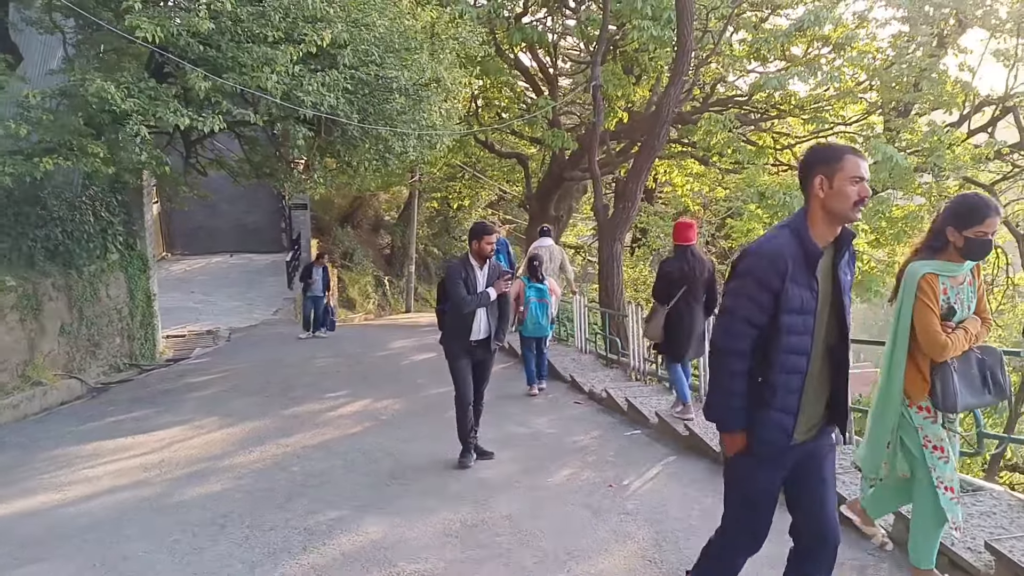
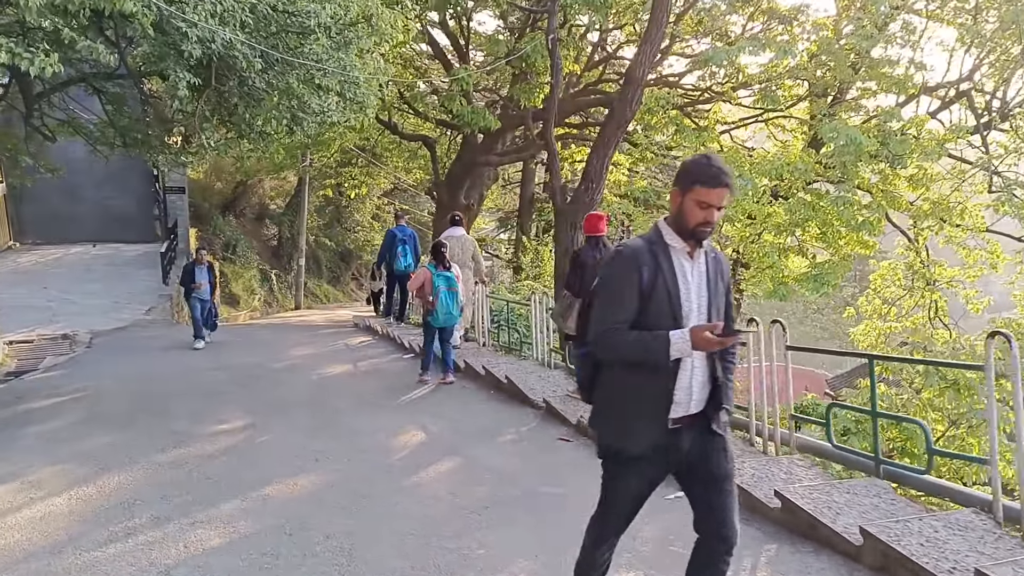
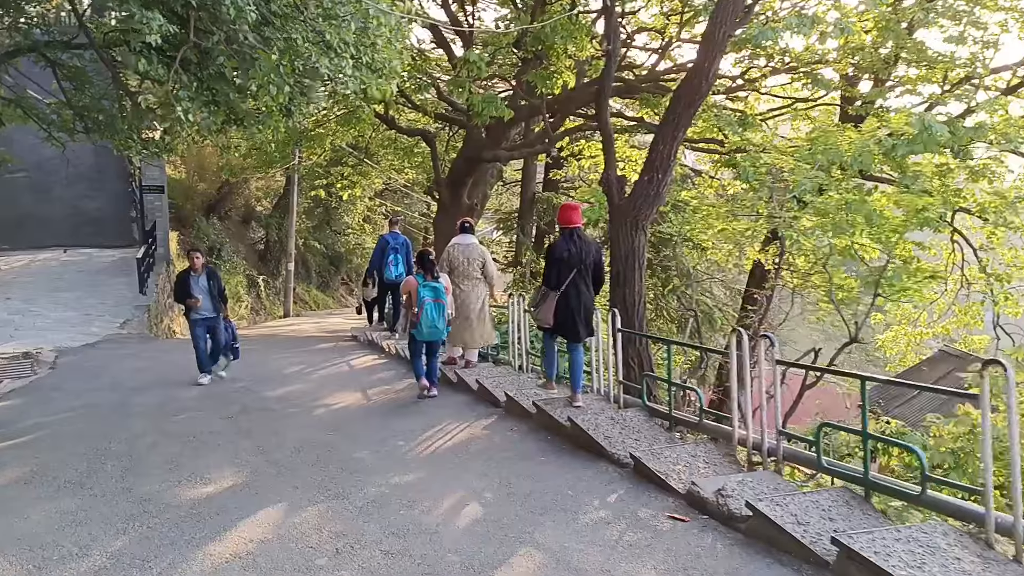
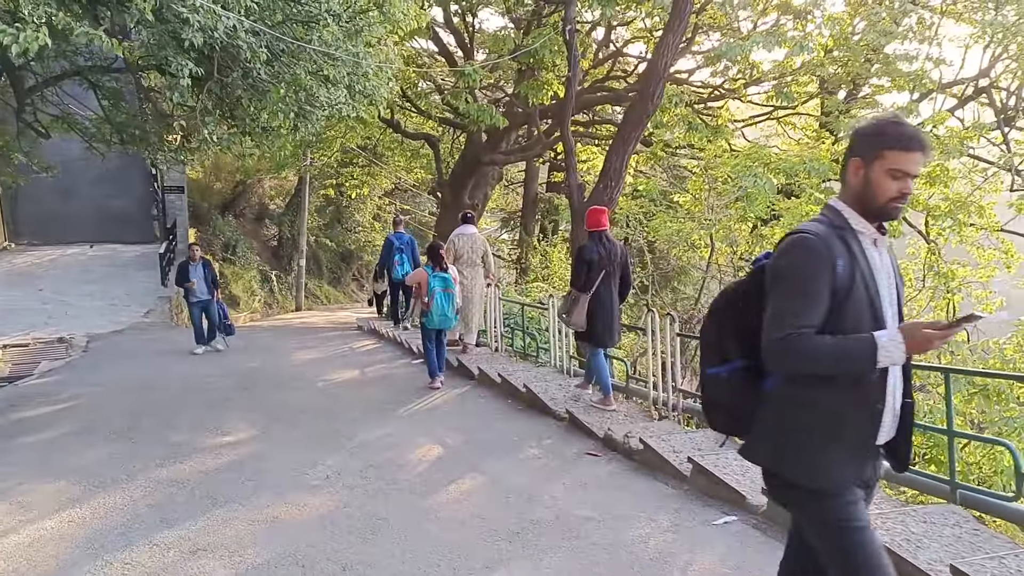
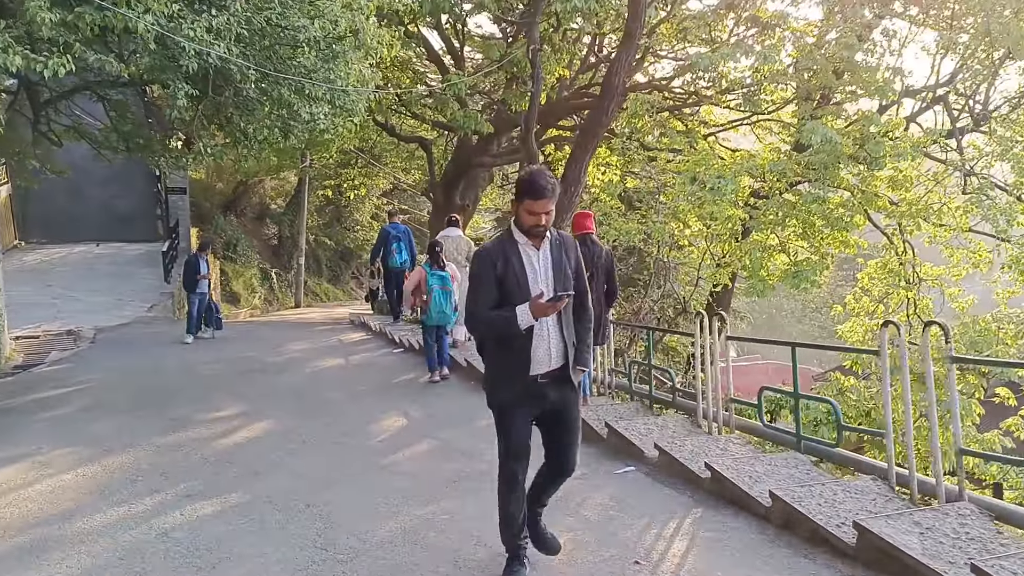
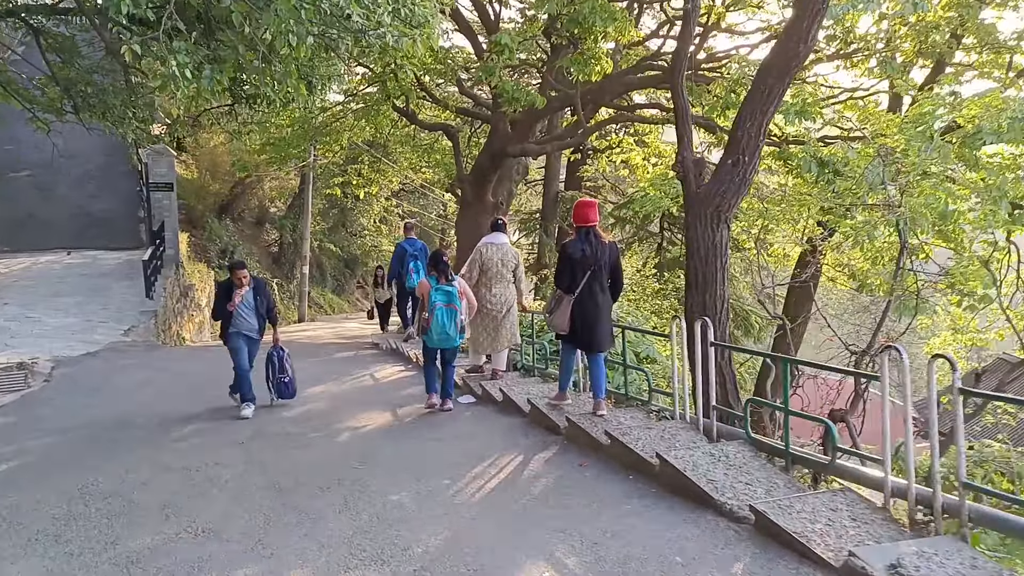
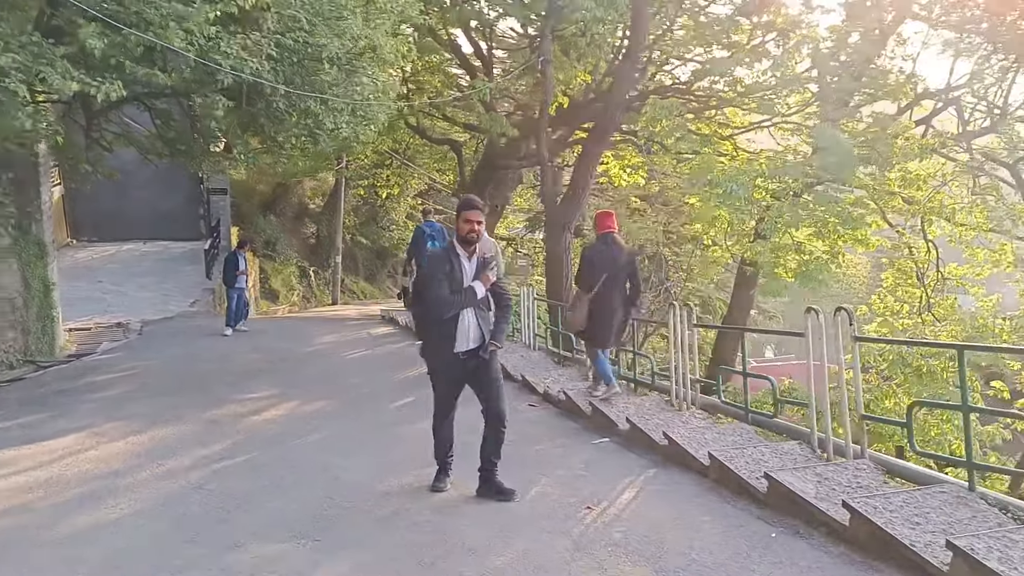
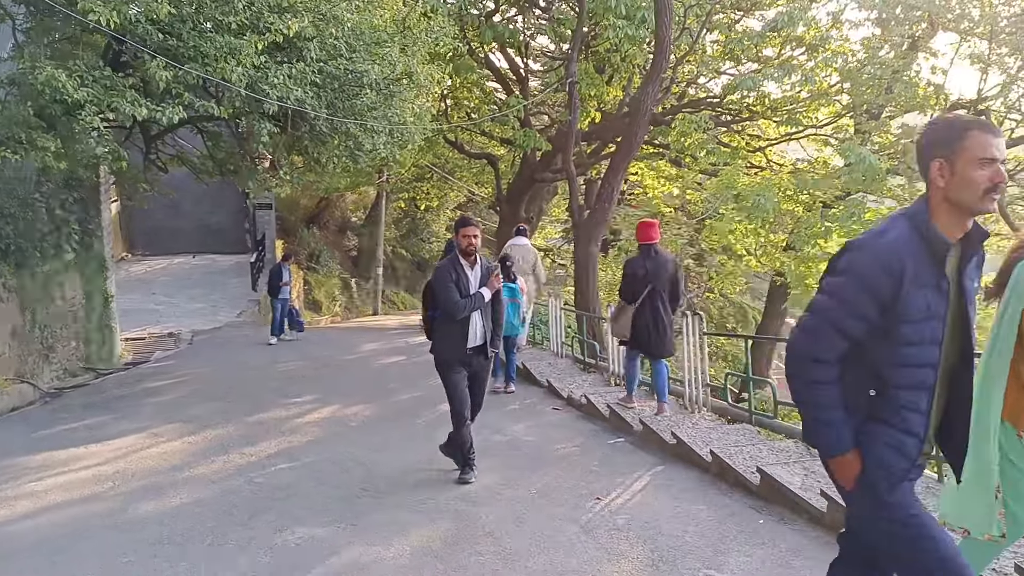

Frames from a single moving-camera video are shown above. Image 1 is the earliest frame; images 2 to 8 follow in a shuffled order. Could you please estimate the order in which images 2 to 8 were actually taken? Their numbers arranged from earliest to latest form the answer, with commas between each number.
8, 7, 5, 2, 4, 3, 6
